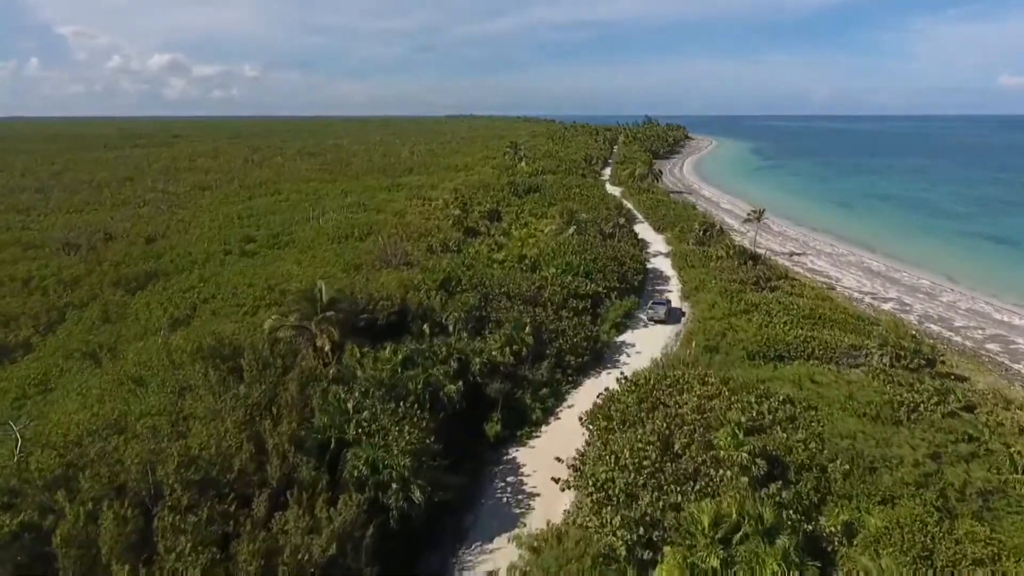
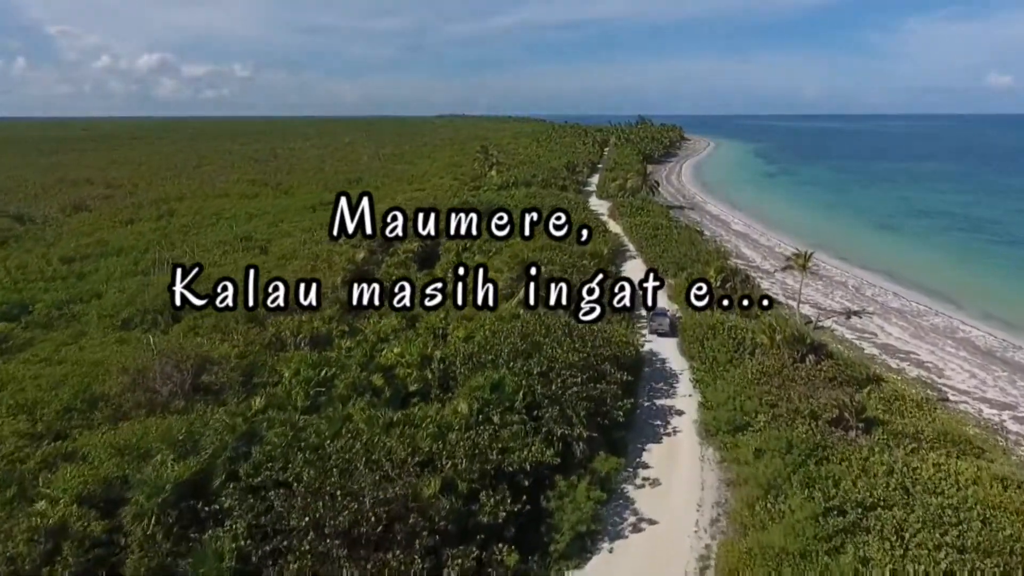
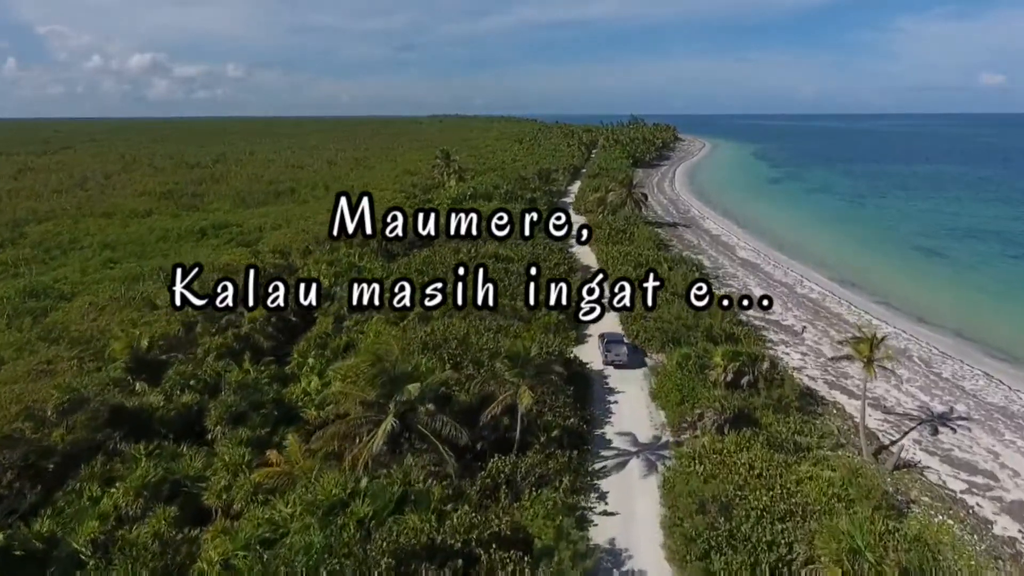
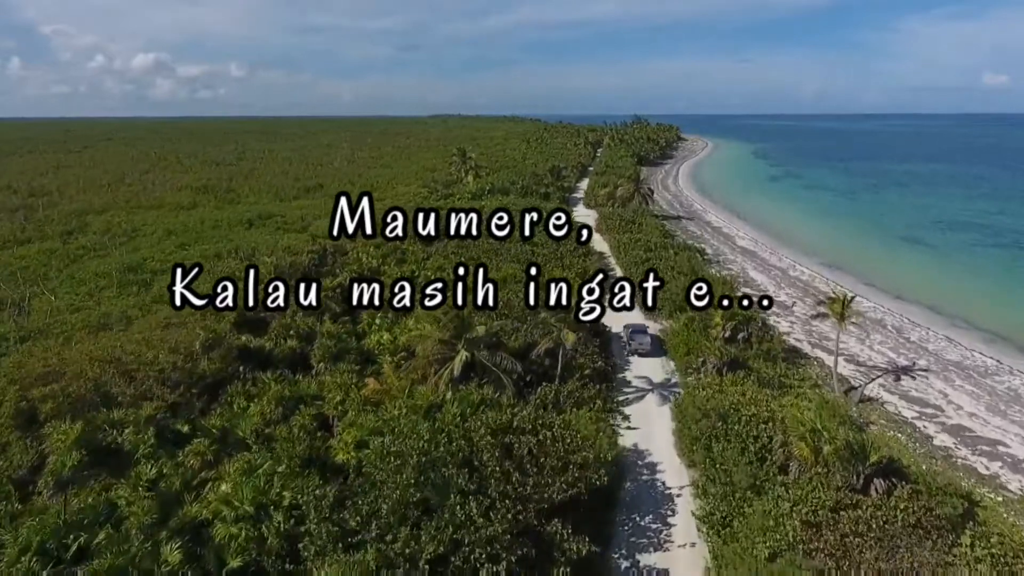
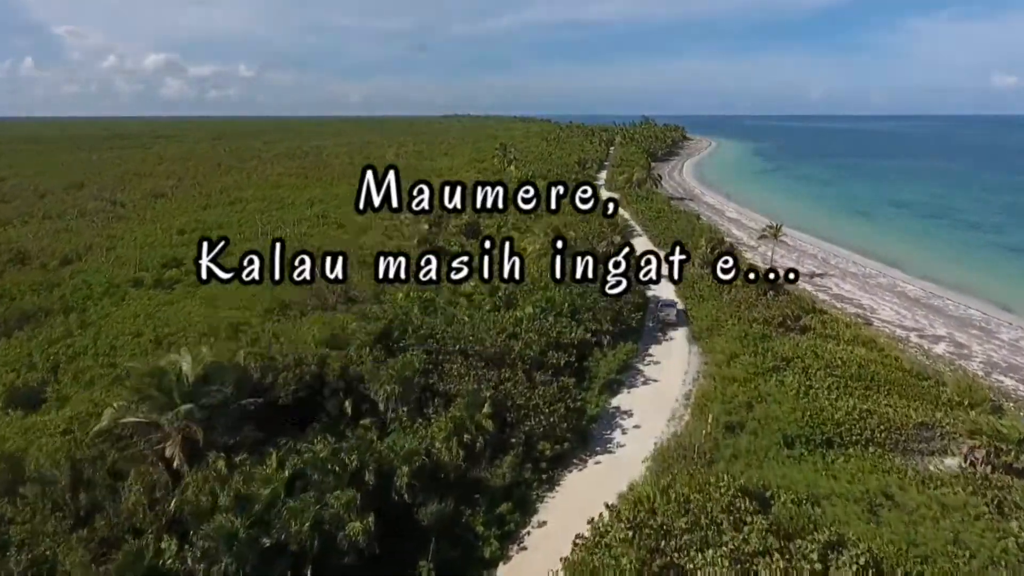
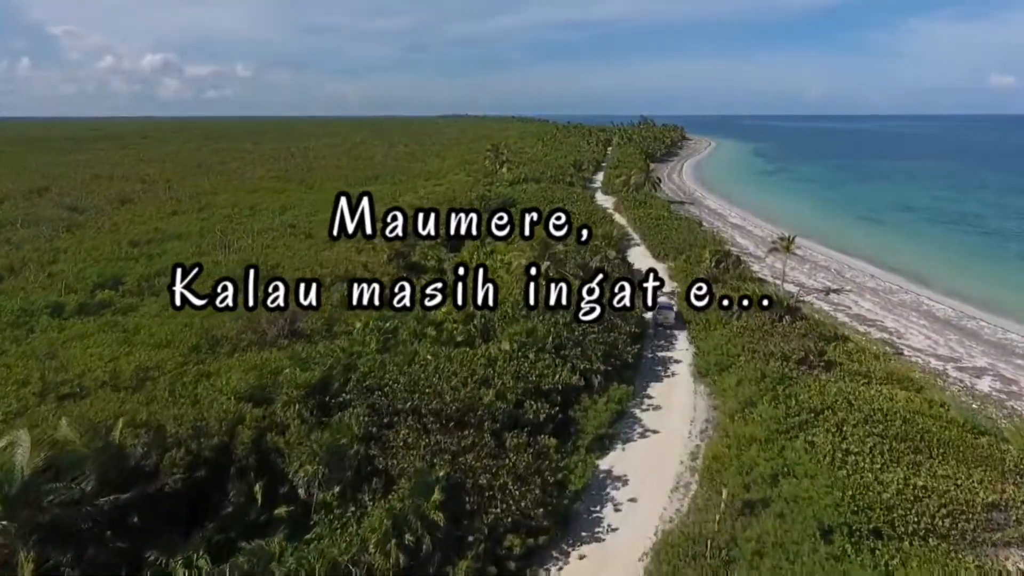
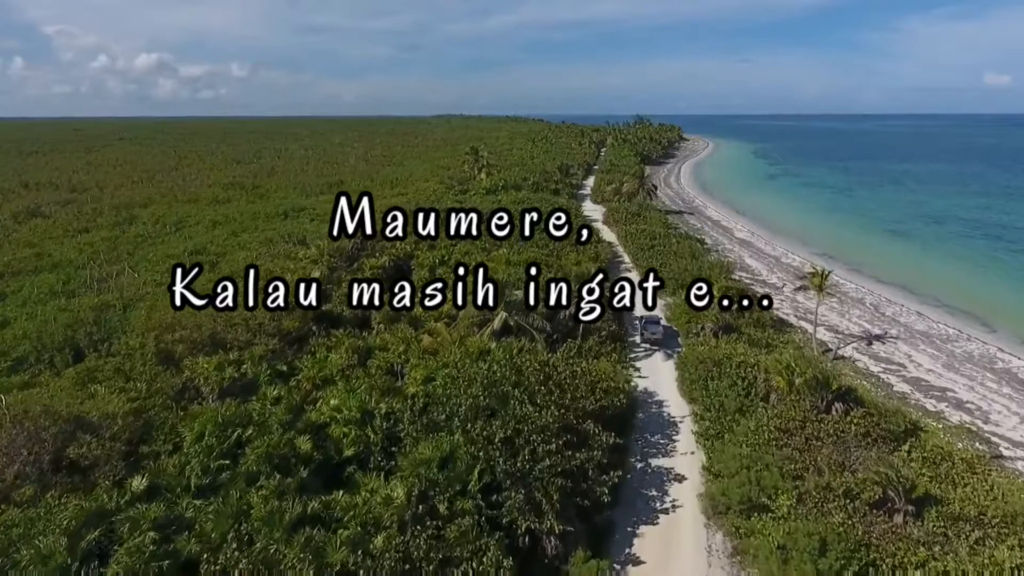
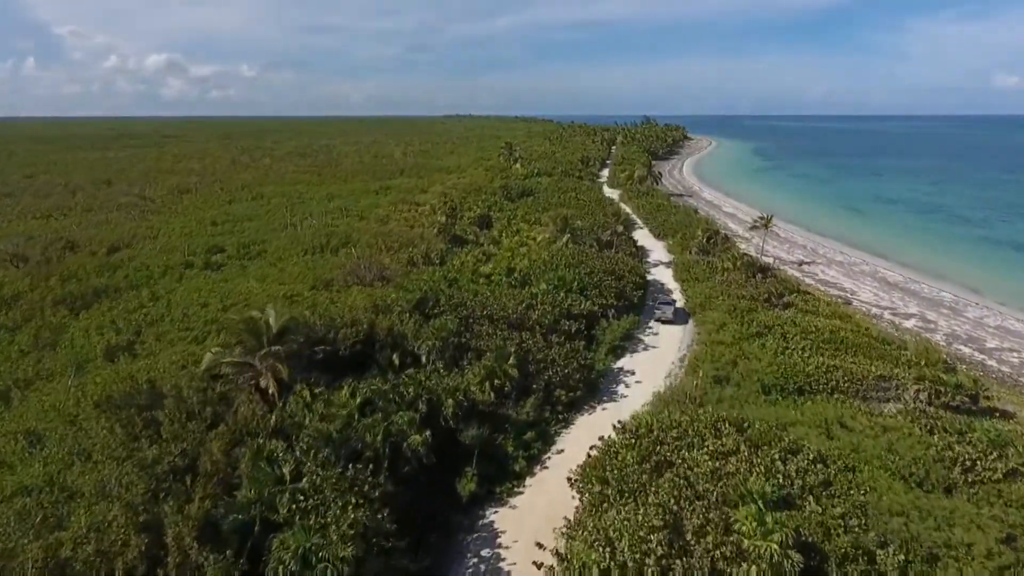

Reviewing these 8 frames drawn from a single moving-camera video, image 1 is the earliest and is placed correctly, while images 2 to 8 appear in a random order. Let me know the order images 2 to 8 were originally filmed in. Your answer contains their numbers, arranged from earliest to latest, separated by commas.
8, 5, 6, 2, 7, 4, 3
